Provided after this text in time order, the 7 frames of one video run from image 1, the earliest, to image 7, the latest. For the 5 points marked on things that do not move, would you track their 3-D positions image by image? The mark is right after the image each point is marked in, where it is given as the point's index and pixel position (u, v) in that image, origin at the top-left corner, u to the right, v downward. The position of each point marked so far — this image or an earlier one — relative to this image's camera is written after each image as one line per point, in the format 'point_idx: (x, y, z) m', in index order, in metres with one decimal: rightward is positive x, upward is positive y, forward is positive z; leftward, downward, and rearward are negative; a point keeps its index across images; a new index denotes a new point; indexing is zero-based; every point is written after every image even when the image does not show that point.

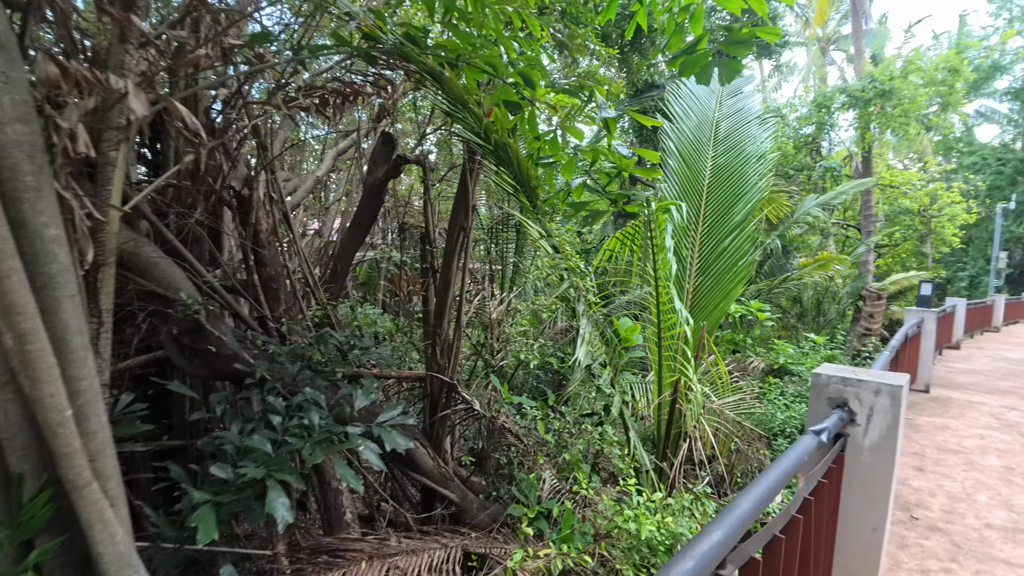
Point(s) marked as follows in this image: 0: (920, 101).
0: (+9.2, +4.2, +10.8) m
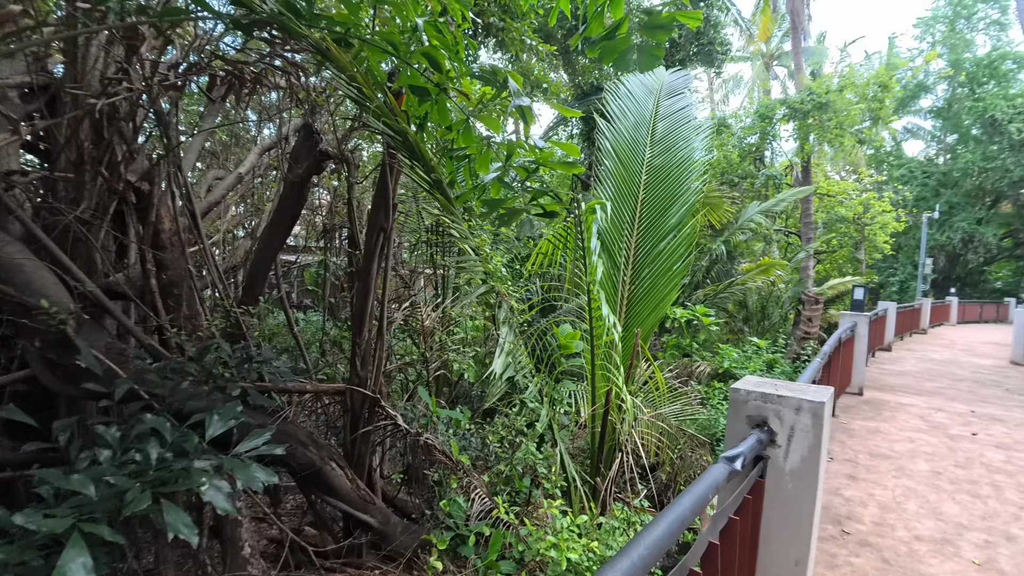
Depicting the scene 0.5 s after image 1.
0: (+8.1, +4.1, +11.3) m
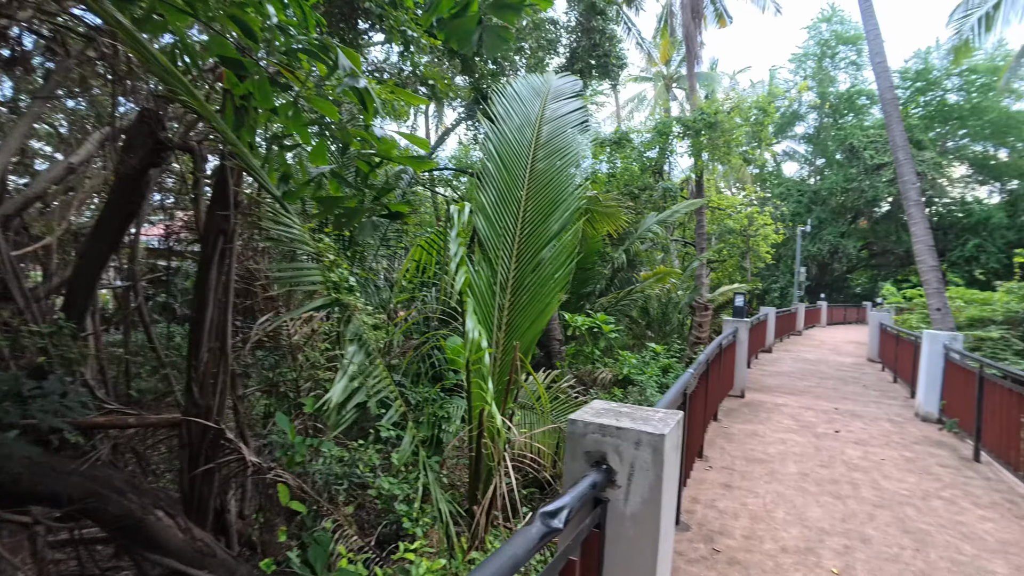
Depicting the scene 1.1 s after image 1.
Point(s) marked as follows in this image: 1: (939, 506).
0: (+5.8, +3.9, +12.2) m
1: (+2.7, -1.4, +3.0) m
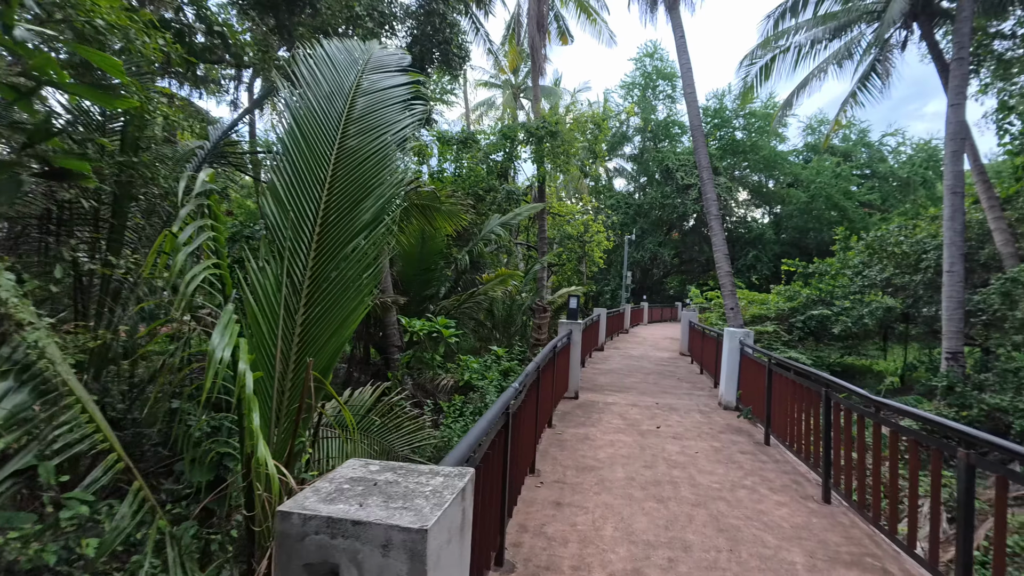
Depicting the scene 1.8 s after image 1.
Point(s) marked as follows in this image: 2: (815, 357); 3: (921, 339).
0: (+1.7, +3.8, +12.9) m
1: (+1.5, -1.4, +3.2) m
2: (+6.6, -1.5, +10.4) m
3: (+9.5, -1.2, +11.2) m
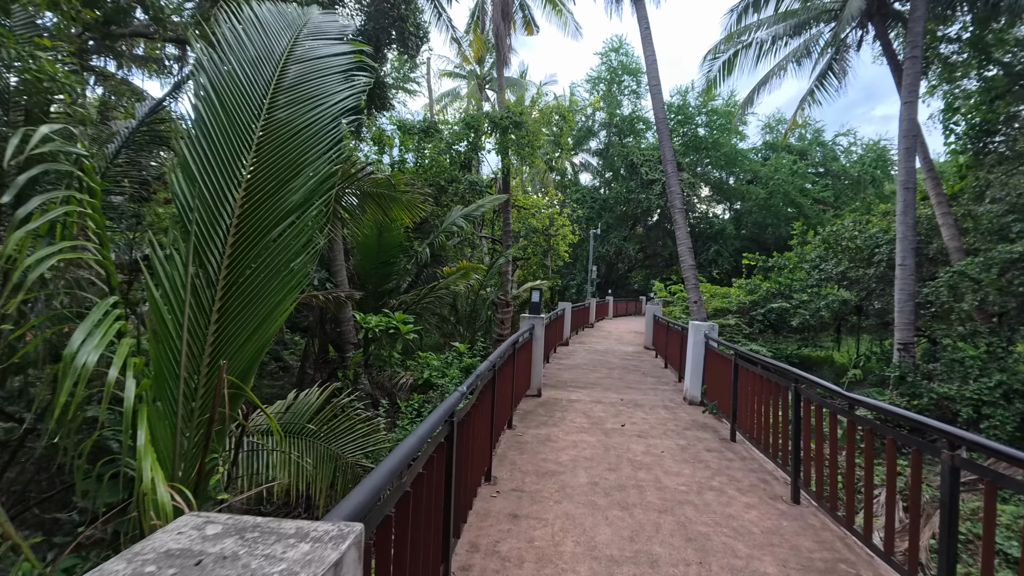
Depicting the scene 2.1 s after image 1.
0: (+0.8, +4.0, +12.7) m
1: (+1.2, -1.3, +3.0) m
2: (+5.8, -1.3, +10.6) m
3: (+8.7, -1.0, +11.5) m
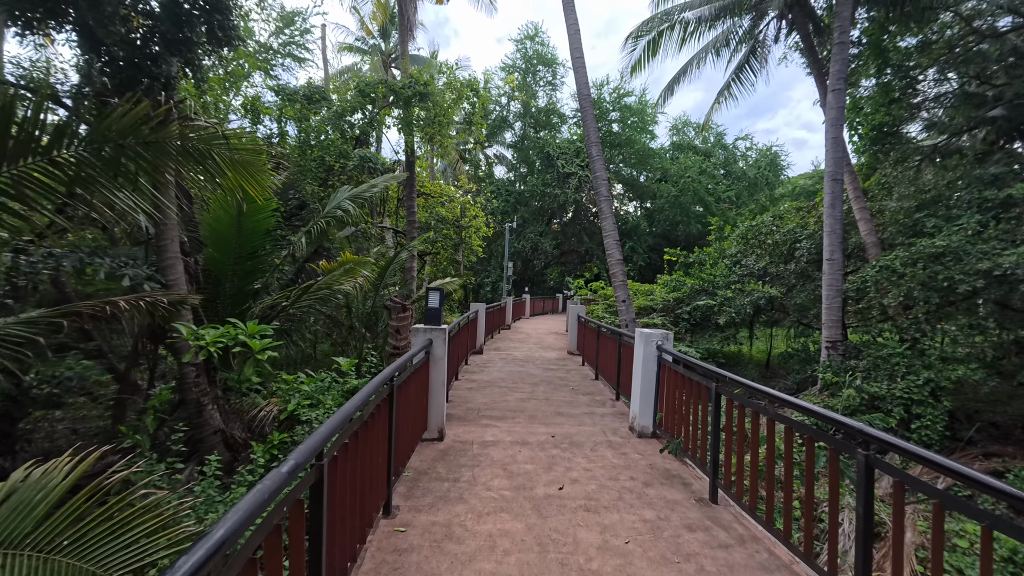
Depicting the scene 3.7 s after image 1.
0: (-1.4, +4.0, +11.1) m
1: (+0.8, -1.3, +1.7) m
2: (+3.9, -1.3, +10.0) m
3: (+6.6, -0.9, +11.4) m
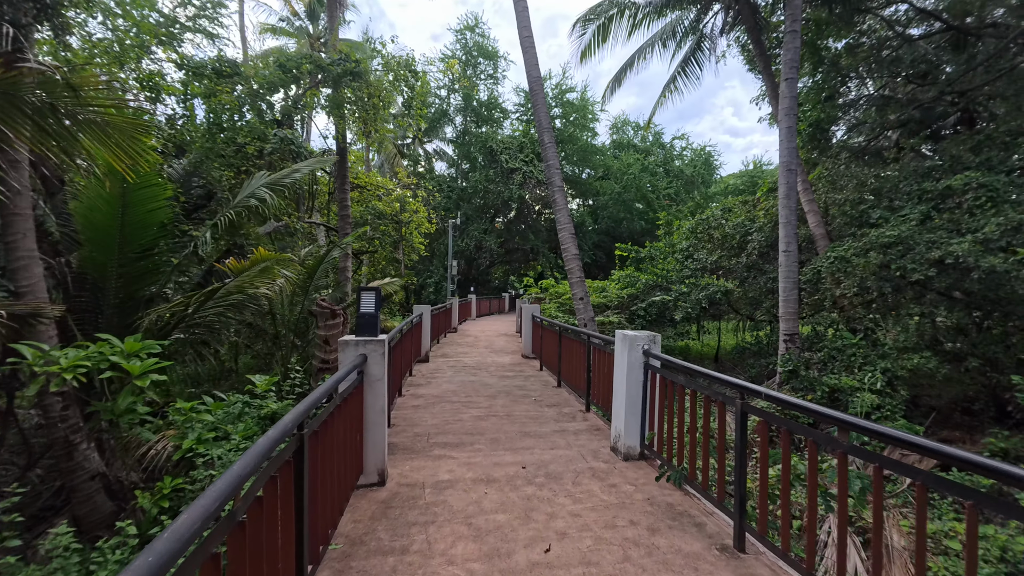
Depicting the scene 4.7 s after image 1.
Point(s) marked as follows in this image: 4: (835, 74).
0: (-2.7, +4.0, +10.1) m
1: (+0.8, -1.3, +1.0) m
2: (+2.9, -1.2, +9.6) m
3: (+5.4, -0.8, +11.3) m
4: (+7.7, +5.1, +11.4) m
